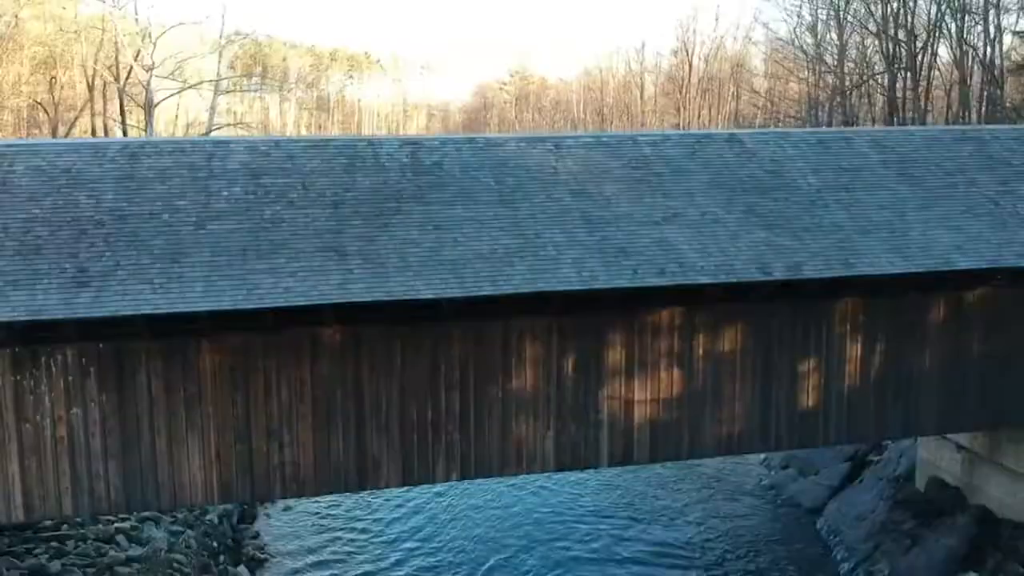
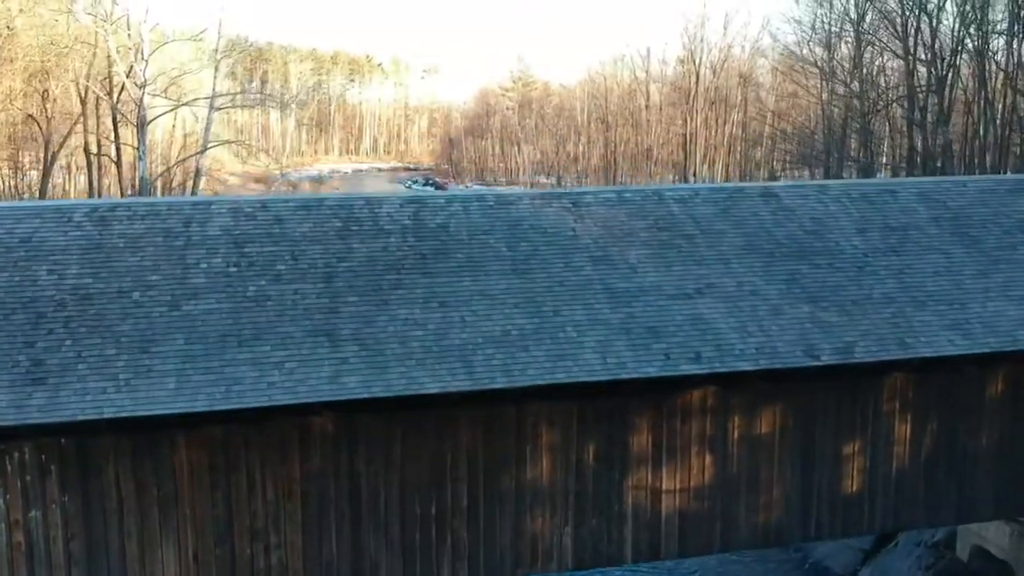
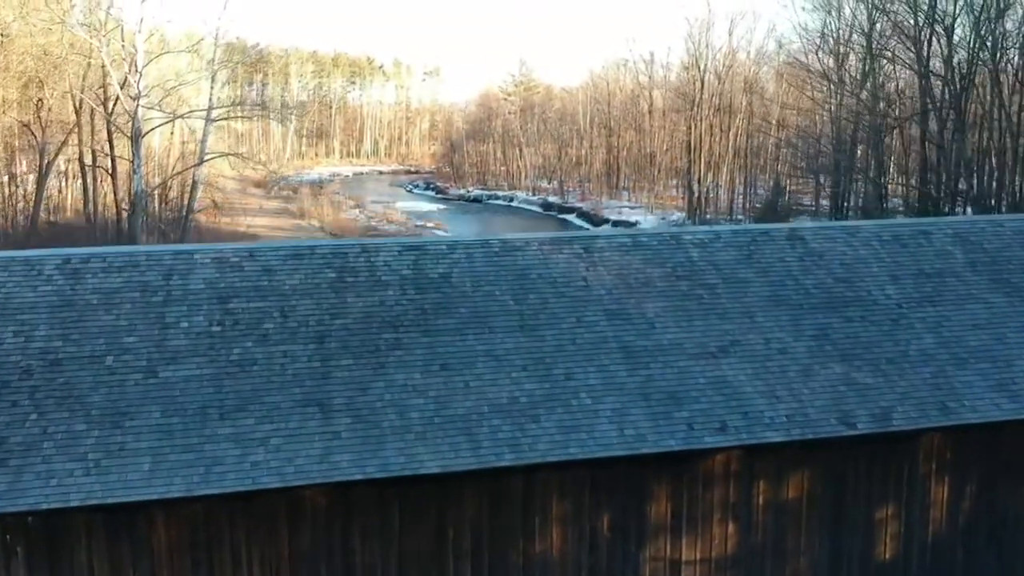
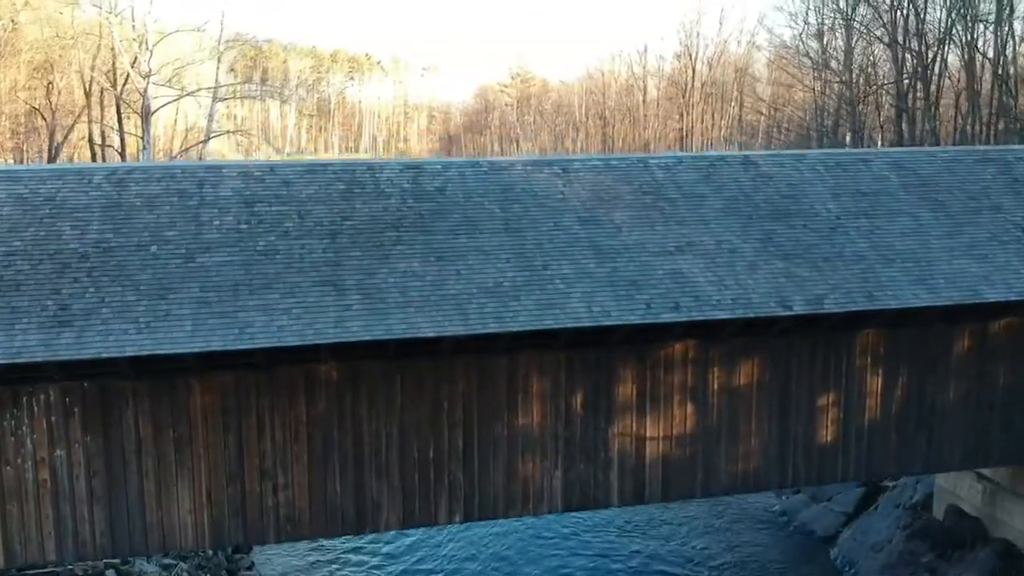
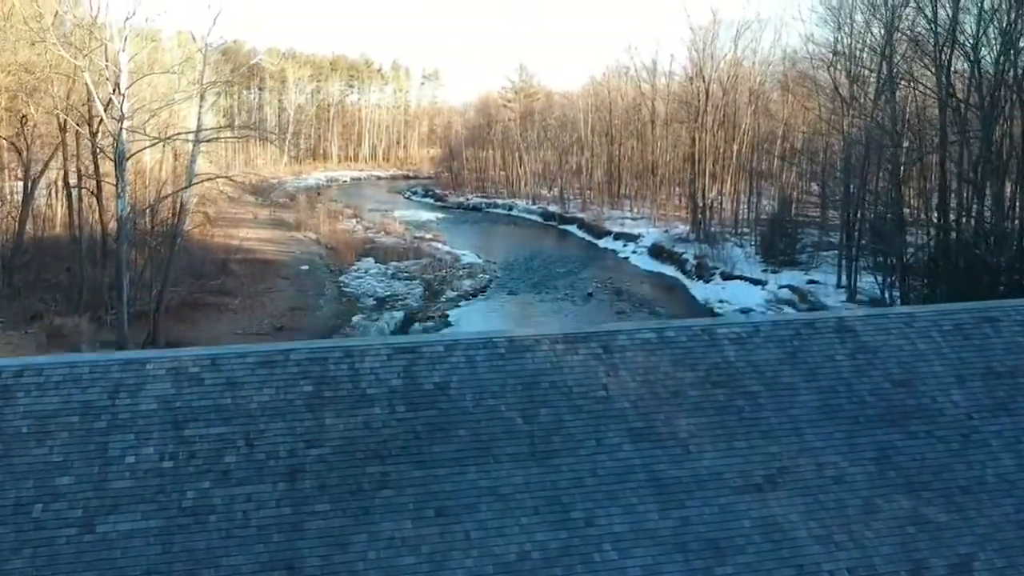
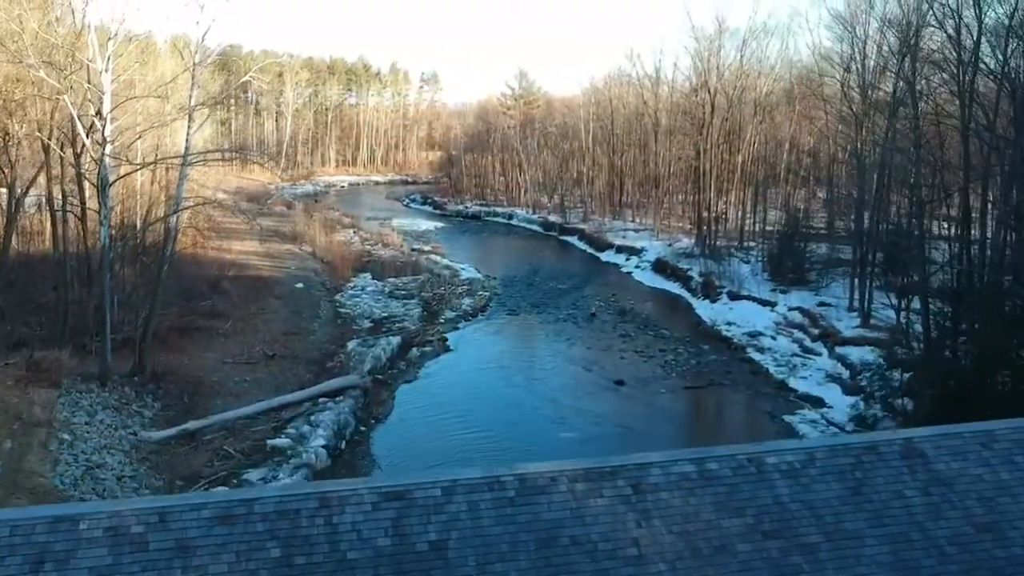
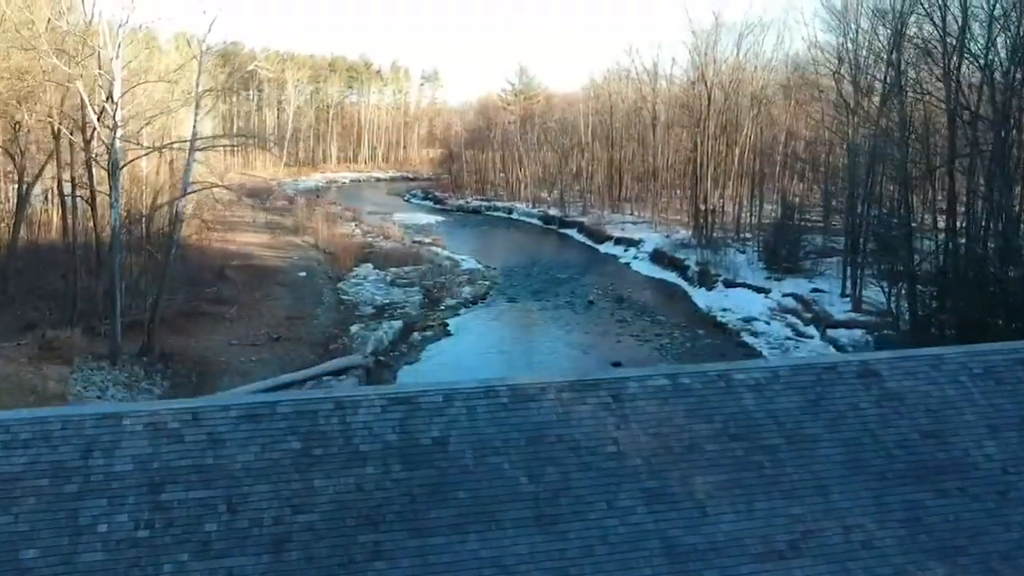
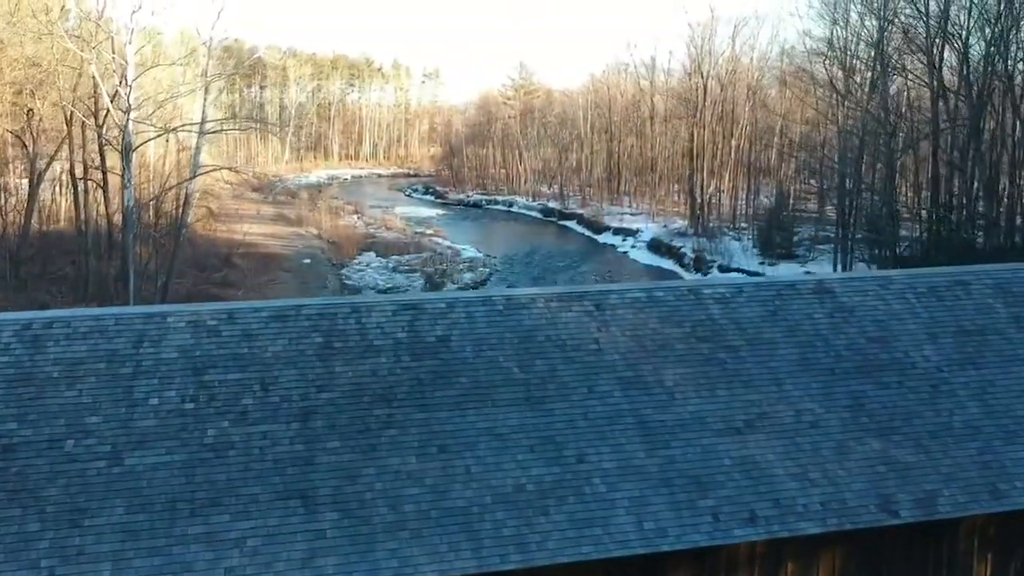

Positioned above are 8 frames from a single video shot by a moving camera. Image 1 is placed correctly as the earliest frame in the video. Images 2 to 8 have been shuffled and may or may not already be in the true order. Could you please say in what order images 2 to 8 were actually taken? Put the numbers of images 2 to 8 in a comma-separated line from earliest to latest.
4, 2, 3, 8, 5, 7, 6
